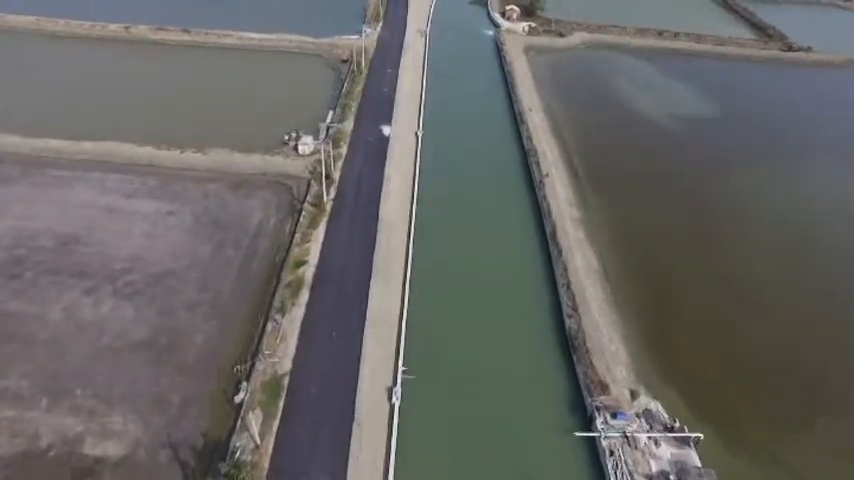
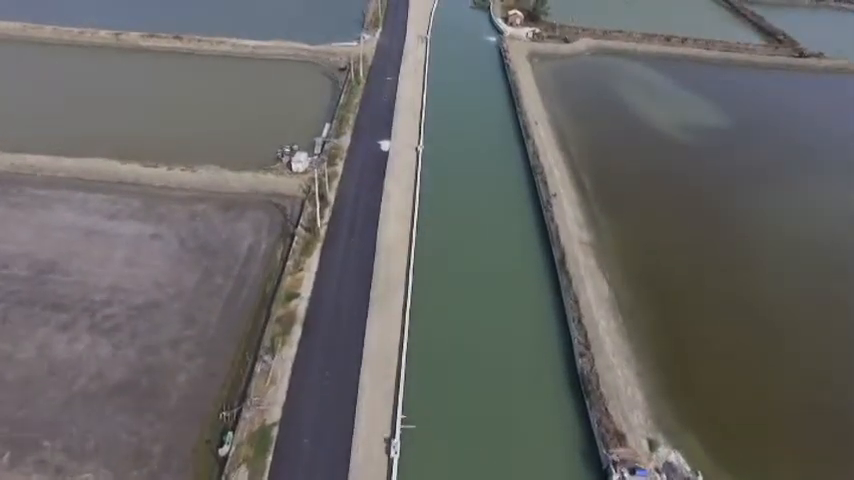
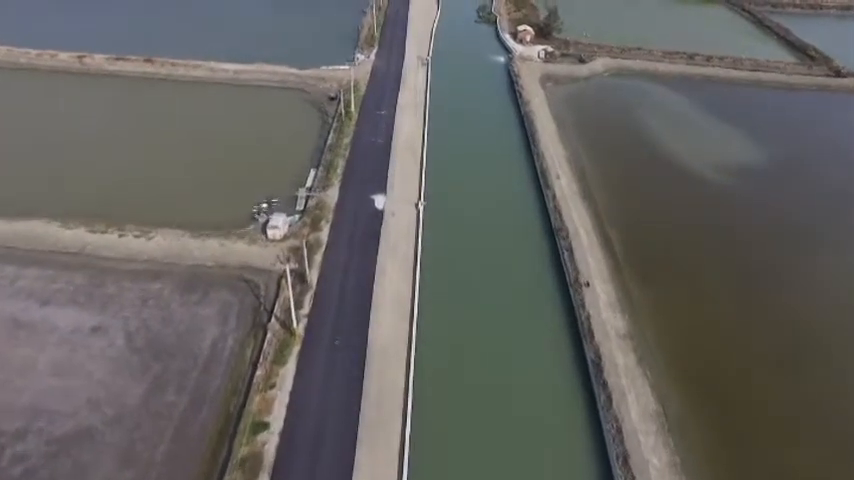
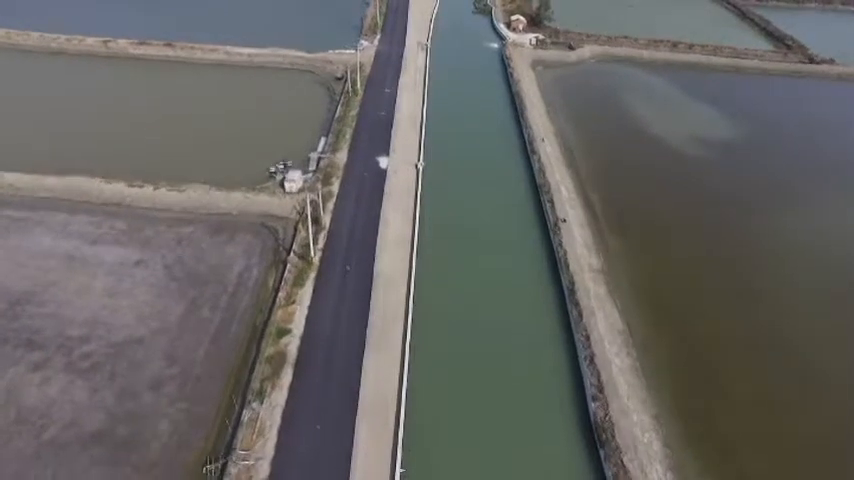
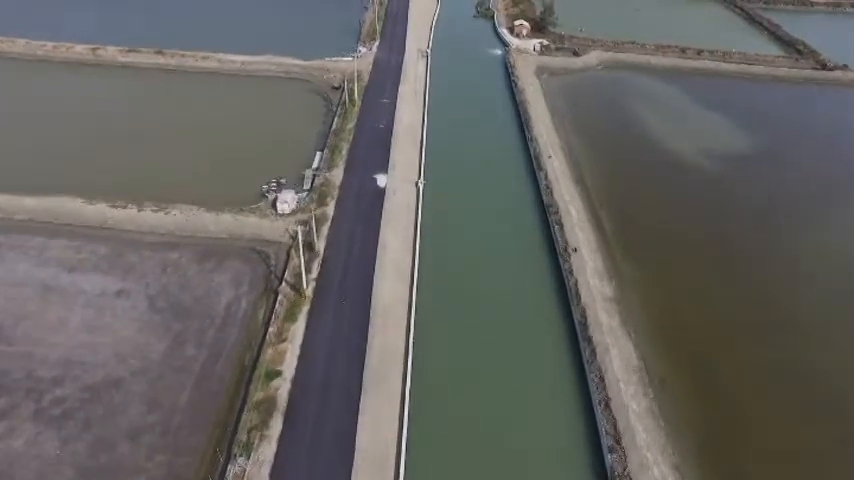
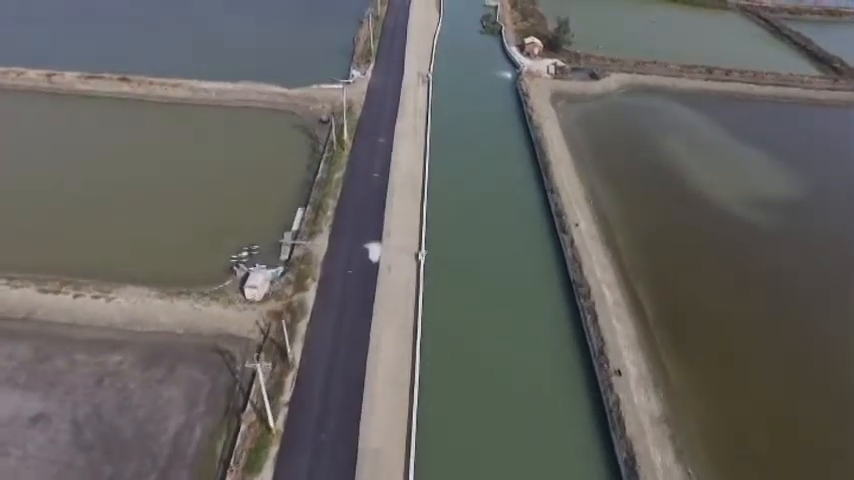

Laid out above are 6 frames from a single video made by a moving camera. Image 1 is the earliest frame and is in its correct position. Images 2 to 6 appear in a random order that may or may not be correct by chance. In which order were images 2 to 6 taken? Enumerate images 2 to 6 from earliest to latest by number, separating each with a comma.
2, 4, 5, 3, 6
